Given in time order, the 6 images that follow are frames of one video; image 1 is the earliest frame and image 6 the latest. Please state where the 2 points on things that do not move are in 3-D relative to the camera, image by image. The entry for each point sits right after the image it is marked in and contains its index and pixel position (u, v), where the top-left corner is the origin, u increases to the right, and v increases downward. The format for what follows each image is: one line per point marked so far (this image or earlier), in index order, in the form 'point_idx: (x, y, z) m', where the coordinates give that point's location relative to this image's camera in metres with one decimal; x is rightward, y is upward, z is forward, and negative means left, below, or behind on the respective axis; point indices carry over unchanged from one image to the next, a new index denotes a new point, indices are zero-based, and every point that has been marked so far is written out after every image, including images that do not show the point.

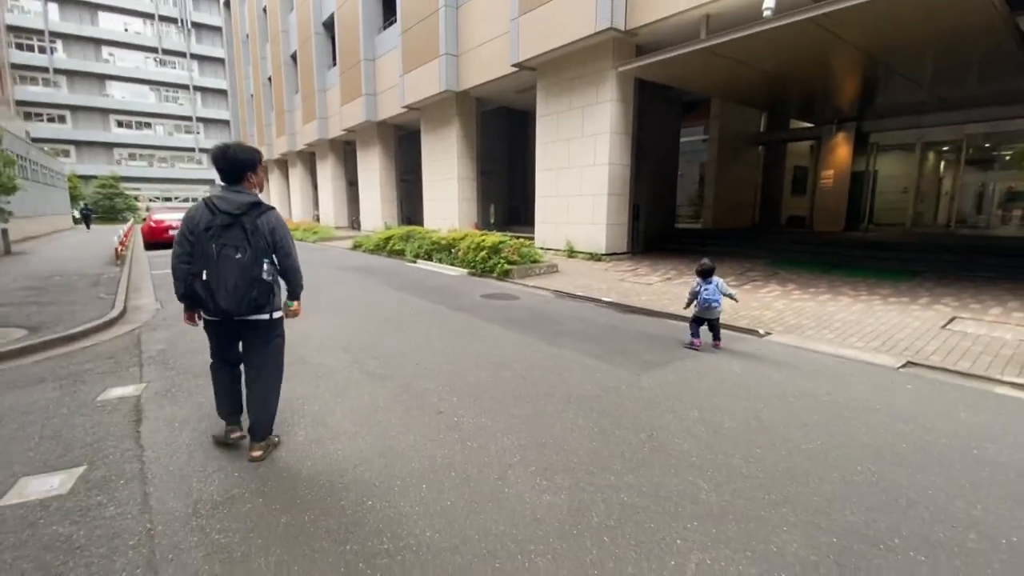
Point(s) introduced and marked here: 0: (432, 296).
0: (-1.5, -0.1, +9.0) m
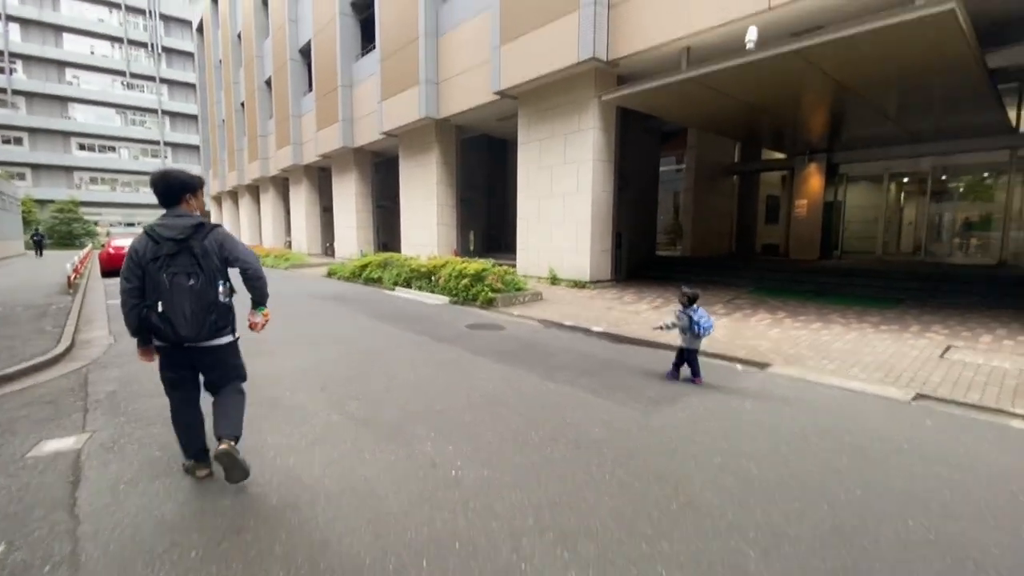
0: (-1.7, -0.7, +8.6) m
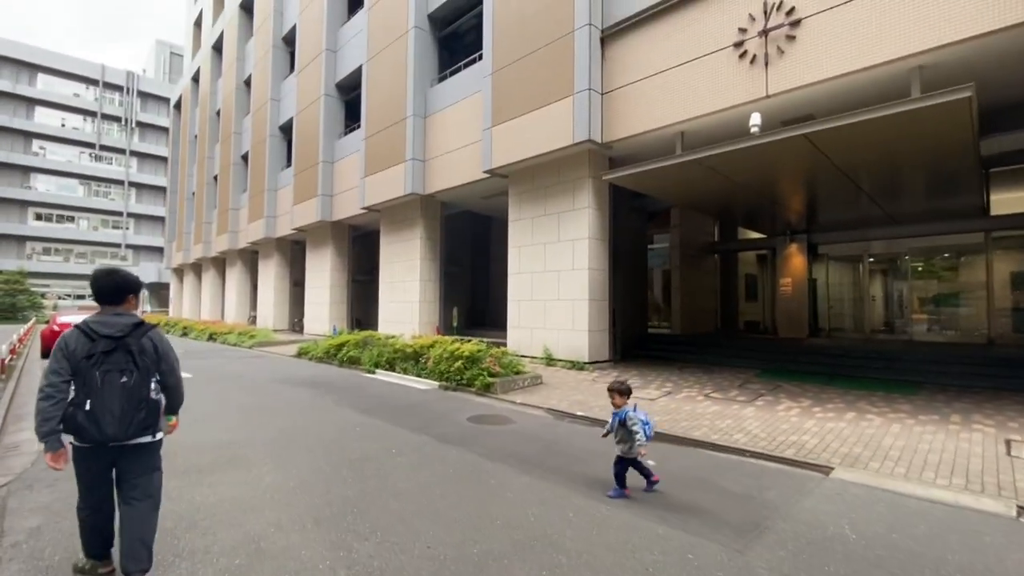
0: (-1.6, -2.0, +7.5) m
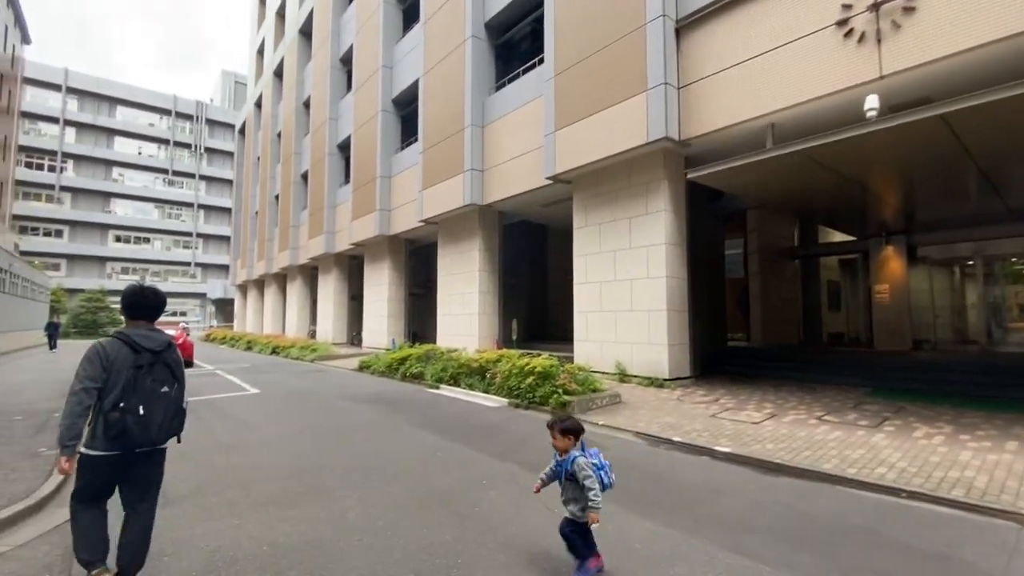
0: (-0.3, -2.2, +6.9) m
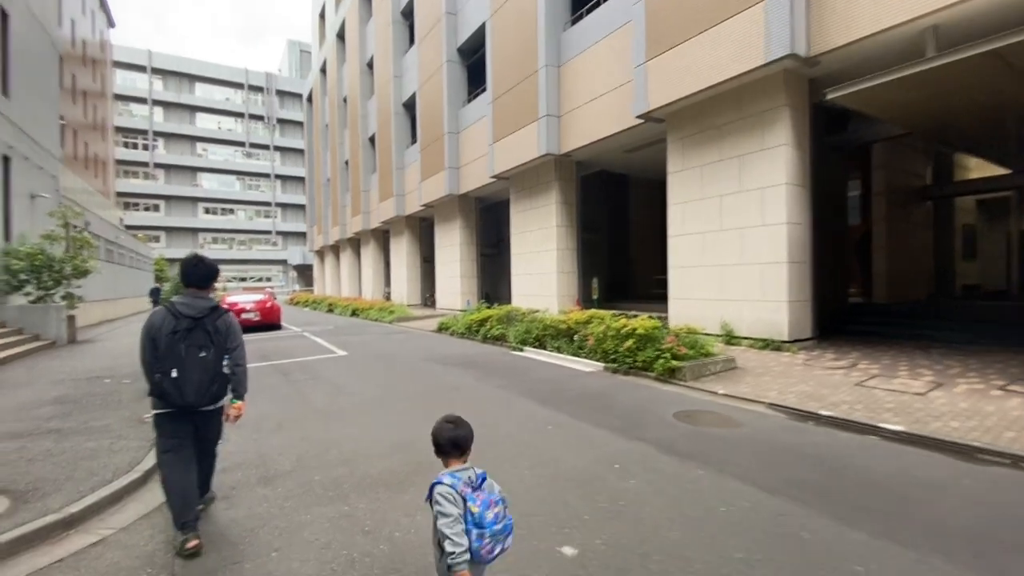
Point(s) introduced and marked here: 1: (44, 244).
0: (+1.1, -1.6, +6.1) m
1: (-12.9, +1.2, +13.4) m
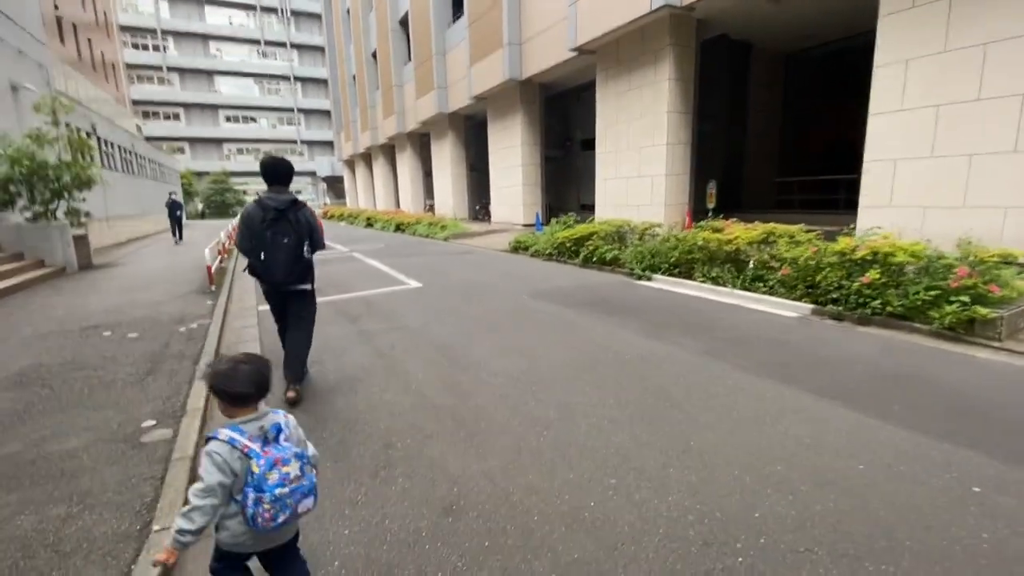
0: (+3.1, -1.0, +3.1) m
1: (-10.5, +3.1, +10.6) m
